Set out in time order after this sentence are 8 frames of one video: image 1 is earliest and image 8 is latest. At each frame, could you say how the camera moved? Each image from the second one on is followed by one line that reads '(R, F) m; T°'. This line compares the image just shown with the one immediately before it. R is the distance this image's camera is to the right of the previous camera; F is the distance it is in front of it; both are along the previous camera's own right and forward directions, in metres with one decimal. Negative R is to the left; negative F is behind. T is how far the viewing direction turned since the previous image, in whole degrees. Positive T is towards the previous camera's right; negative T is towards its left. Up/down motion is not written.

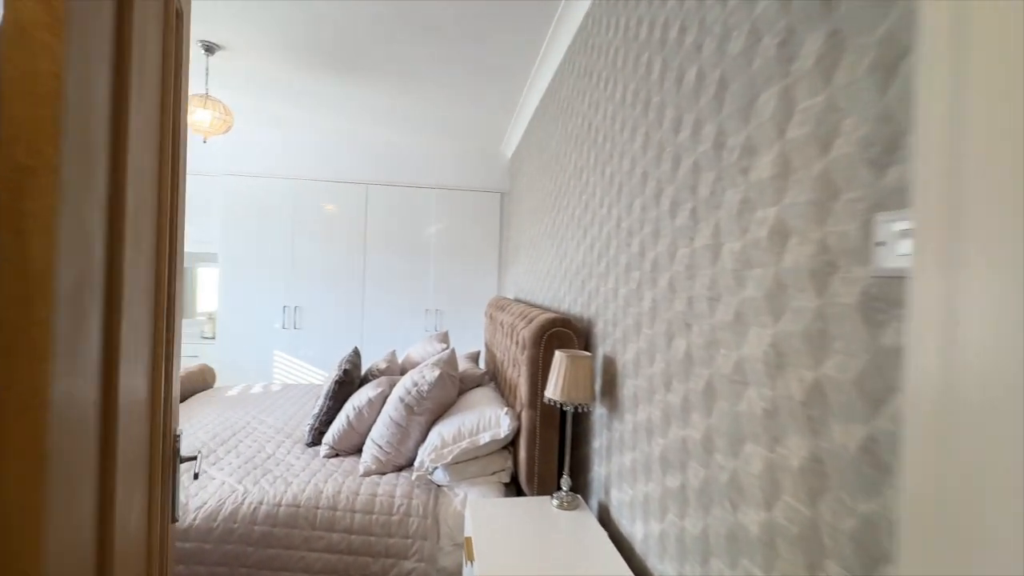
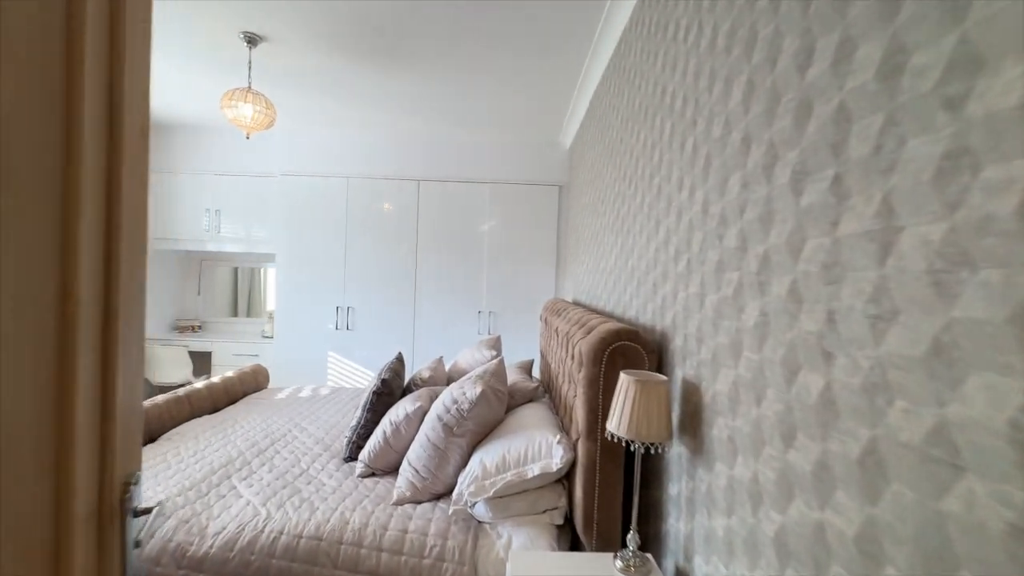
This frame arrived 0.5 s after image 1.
(0.0, +0.3) m; -8°
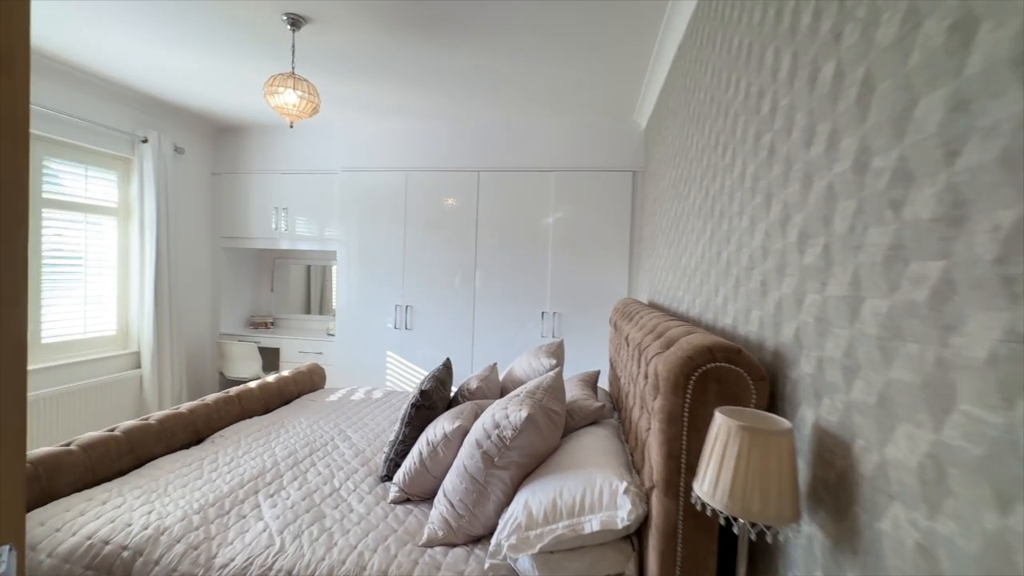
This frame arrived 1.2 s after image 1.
(+0.1, +0.3) m; -9°
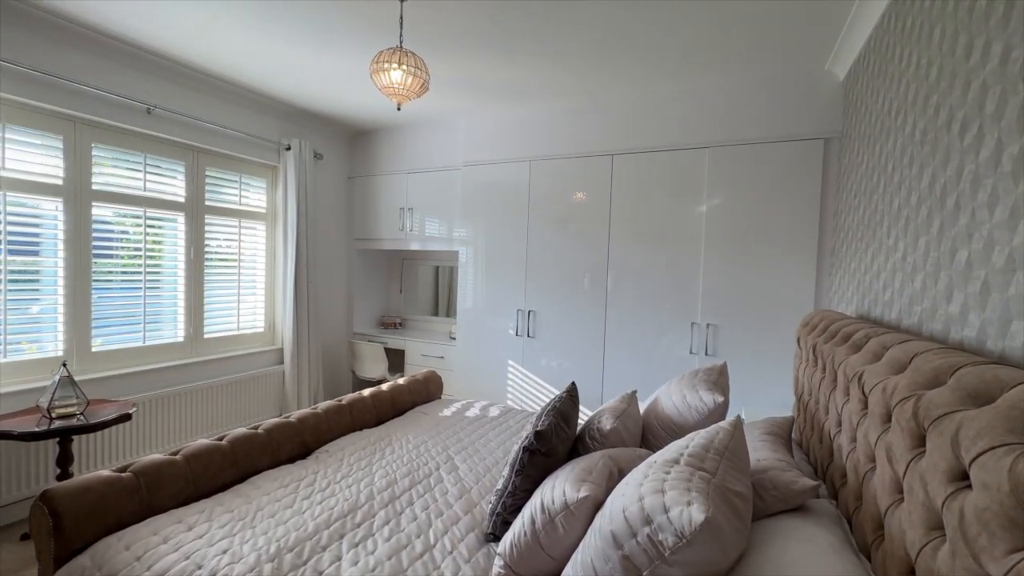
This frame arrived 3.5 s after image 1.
(-0.1, +0.5) m; -16°
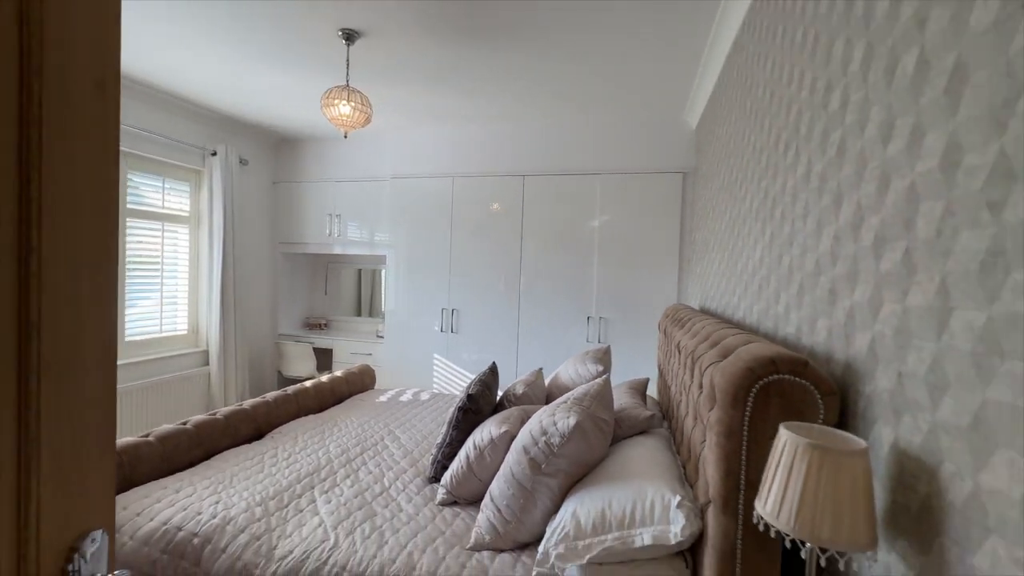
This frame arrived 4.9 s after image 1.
(-0.1, -0.5) m; +11°
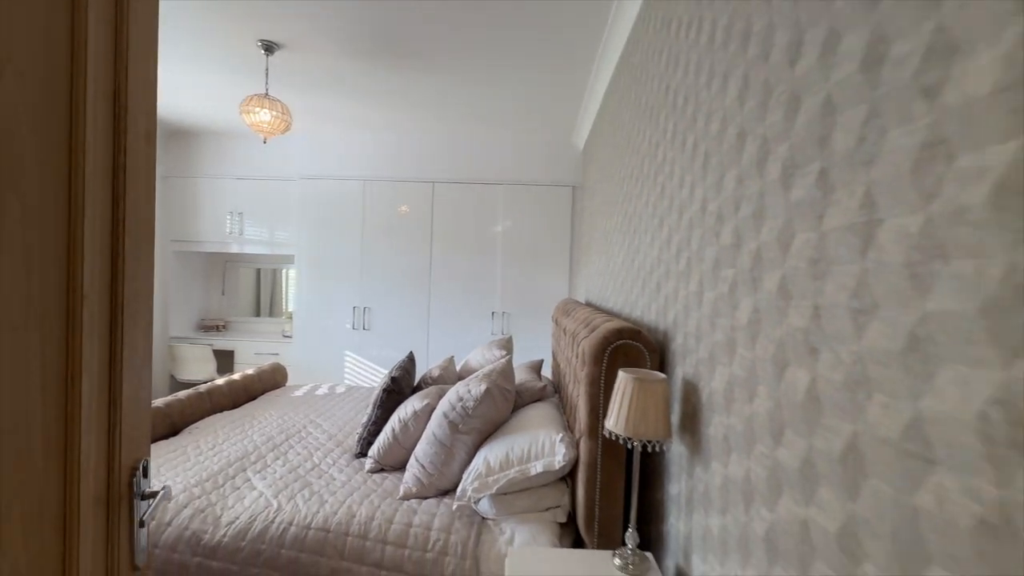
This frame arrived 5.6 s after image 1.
(-0.1, -0.3) m; +12°
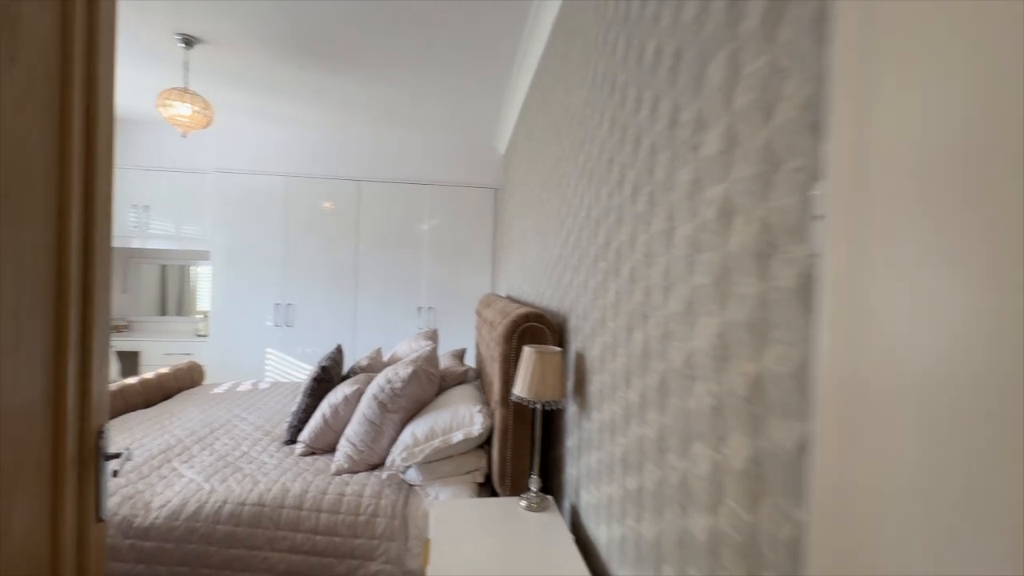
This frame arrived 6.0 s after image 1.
(0.0, -0.2) m; +9°
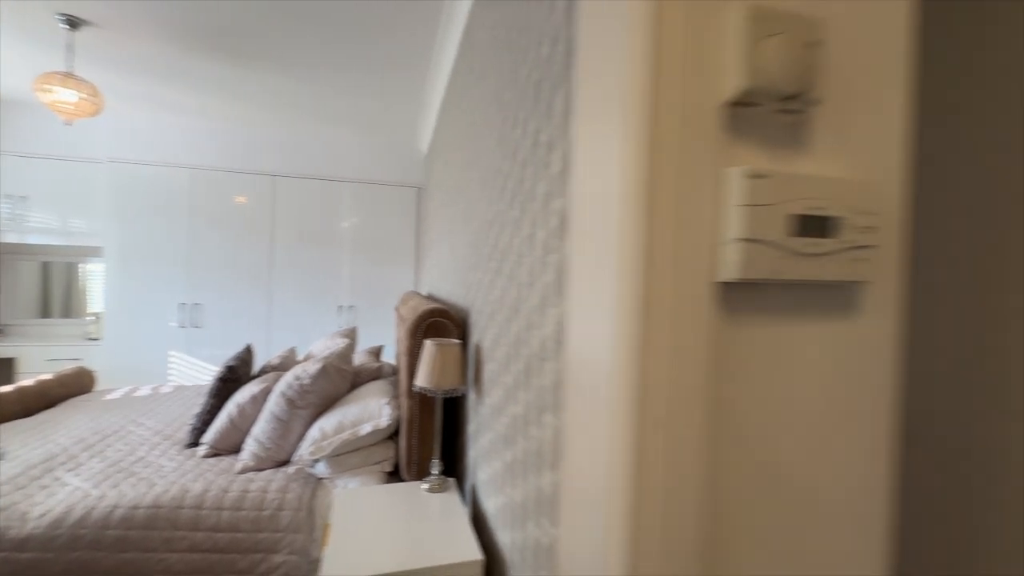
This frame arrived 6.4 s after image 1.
(+0.1, -0.1) m; +8°
